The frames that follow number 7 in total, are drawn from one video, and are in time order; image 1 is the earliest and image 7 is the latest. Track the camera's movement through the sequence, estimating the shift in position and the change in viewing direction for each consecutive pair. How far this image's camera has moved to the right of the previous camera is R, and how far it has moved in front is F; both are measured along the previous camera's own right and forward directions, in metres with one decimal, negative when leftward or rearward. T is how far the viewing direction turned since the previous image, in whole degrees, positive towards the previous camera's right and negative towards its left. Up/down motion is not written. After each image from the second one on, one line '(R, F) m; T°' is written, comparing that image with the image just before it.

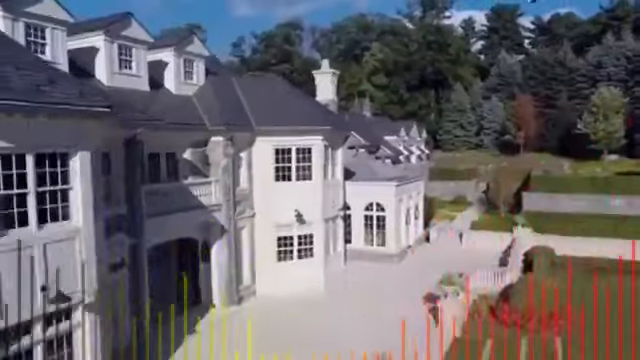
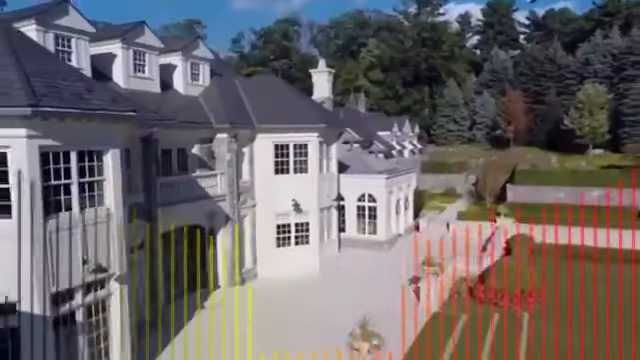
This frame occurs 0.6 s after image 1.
(+0.2, -2.0) m; 0°
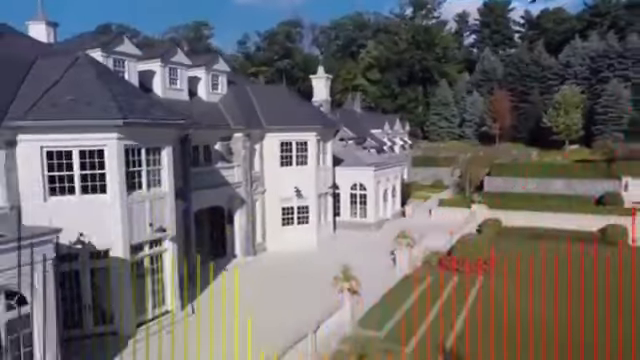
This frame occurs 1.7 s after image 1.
(+0.3, -5.1) m; 0°
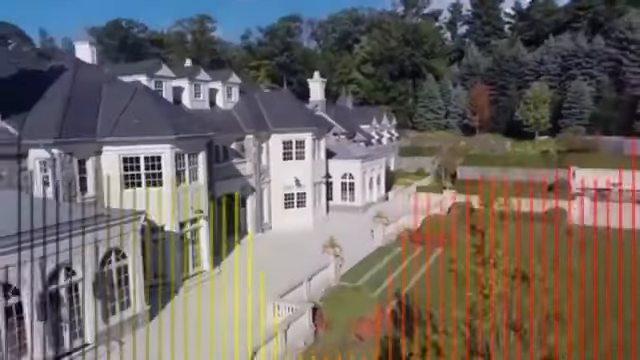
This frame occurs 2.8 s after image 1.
(+0.3, -6.7) m; 0°
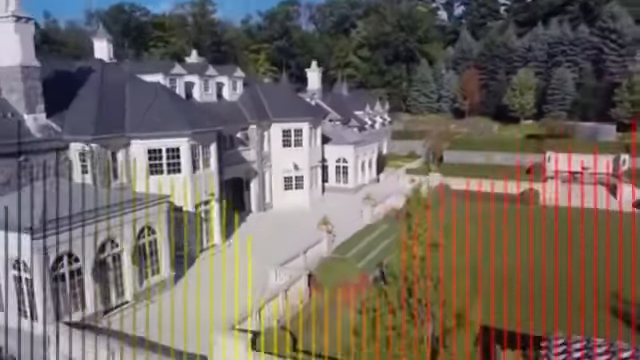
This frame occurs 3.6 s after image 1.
(+0.3, -4.0) m; 0°
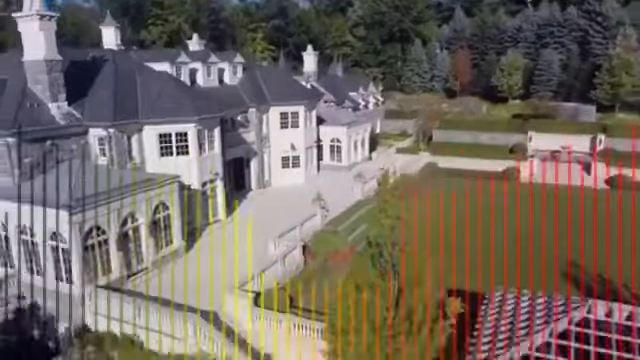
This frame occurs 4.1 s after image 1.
(+0.3, -3.0) m; 0°
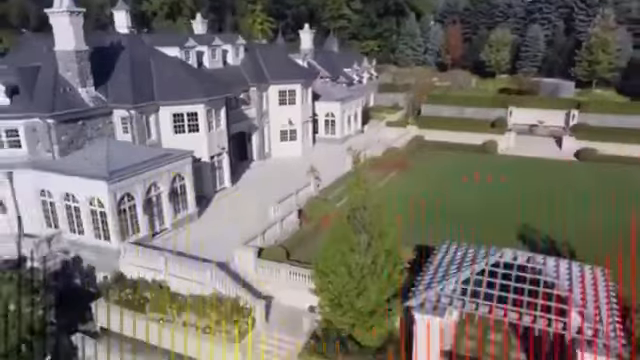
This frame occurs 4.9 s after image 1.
(+0.5, -4.4) m; 0°
